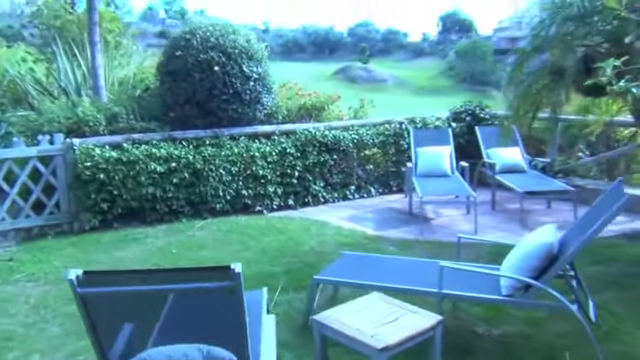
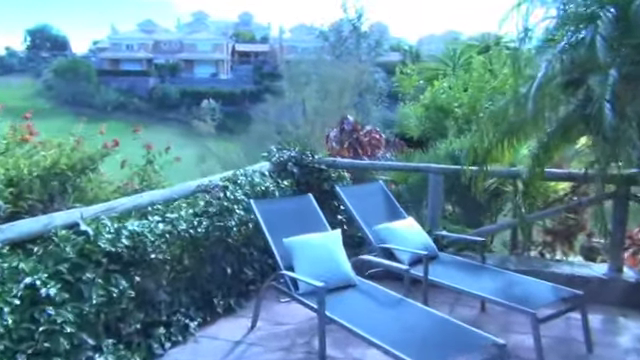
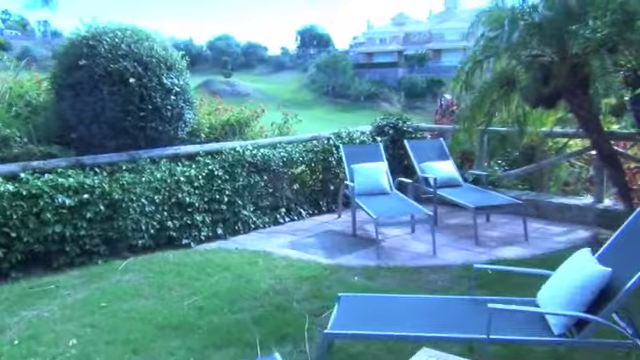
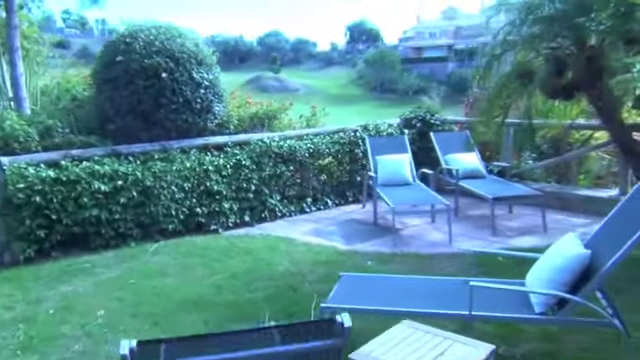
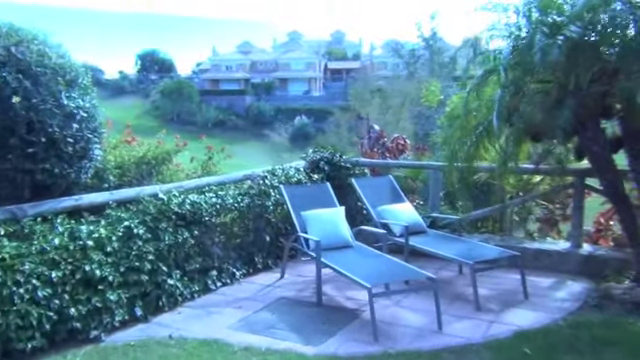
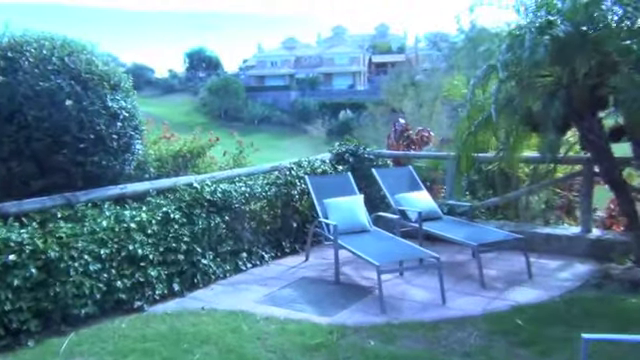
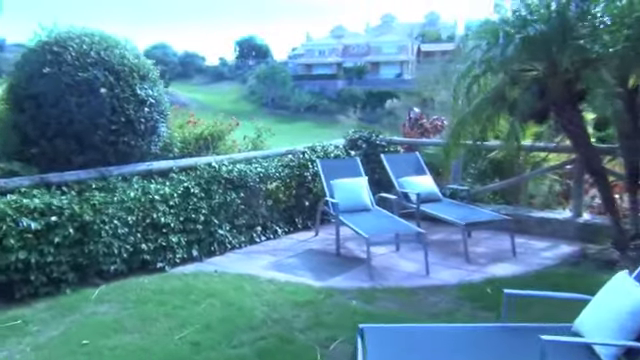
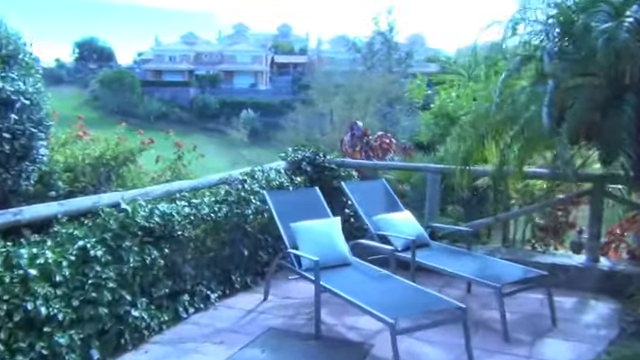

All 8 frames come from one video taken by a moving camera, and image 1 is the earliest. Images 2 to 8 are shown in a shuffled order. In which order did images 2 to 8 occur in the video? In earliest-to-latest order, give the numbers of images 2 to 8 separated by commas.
4, 3, 7, 6, 5, 8, 2
